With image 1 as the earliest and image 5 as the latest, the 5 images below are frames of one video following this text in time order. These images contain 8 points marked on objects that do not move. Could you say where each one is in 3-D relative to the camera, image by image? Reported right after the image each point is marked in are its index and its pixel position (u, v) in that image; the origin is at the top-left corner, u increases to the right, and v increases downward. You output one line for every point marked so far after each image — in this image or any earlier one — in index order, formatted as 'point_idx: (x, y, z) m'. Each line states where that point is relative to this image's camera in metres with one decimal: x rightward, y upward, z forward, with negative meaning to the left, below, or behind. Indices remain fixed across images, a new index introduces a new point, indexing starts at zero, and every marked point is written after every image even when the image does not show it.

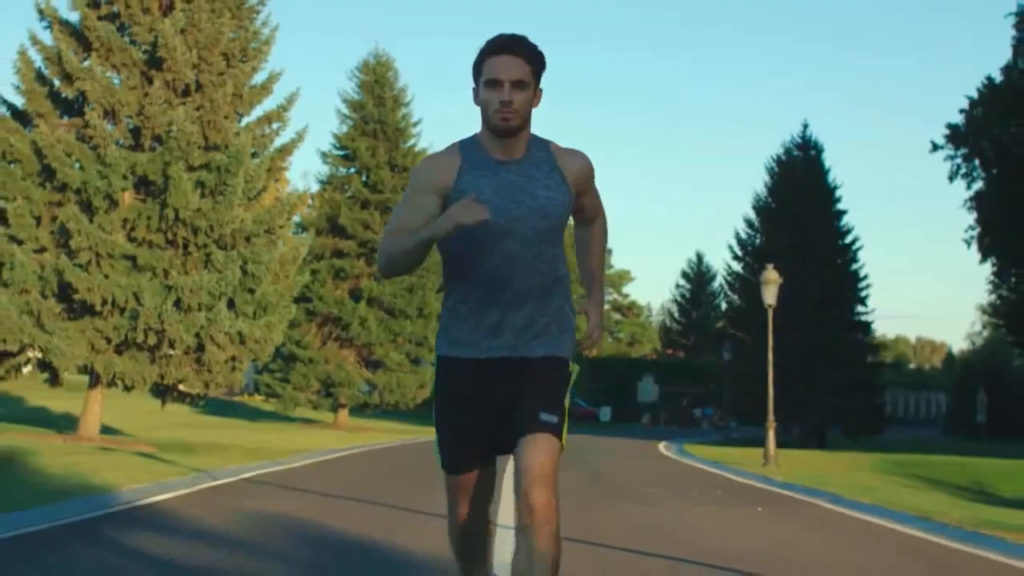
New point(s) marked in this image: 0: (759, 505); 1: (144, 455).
0: (+2.7, -2.4, +15.0) m
1: (-4.9, -2.2, +18.5) m
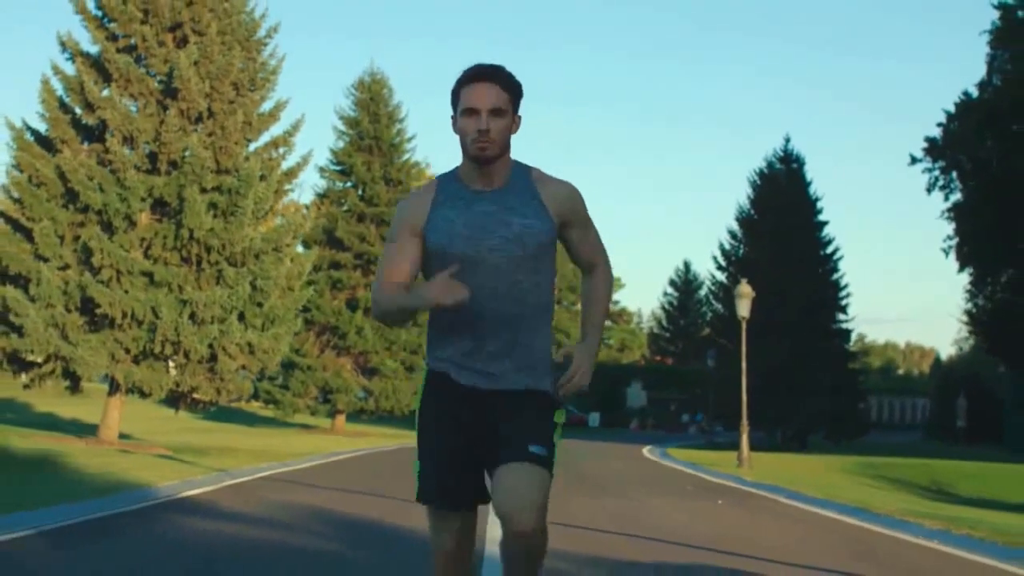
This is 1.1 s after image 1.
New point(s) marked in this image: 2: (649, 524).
0: (+2.6, -2.6, +16.6) m
1: (-5.0, -2.5, +20.0) m
2: (+1.4, -2.4, +14.0) m
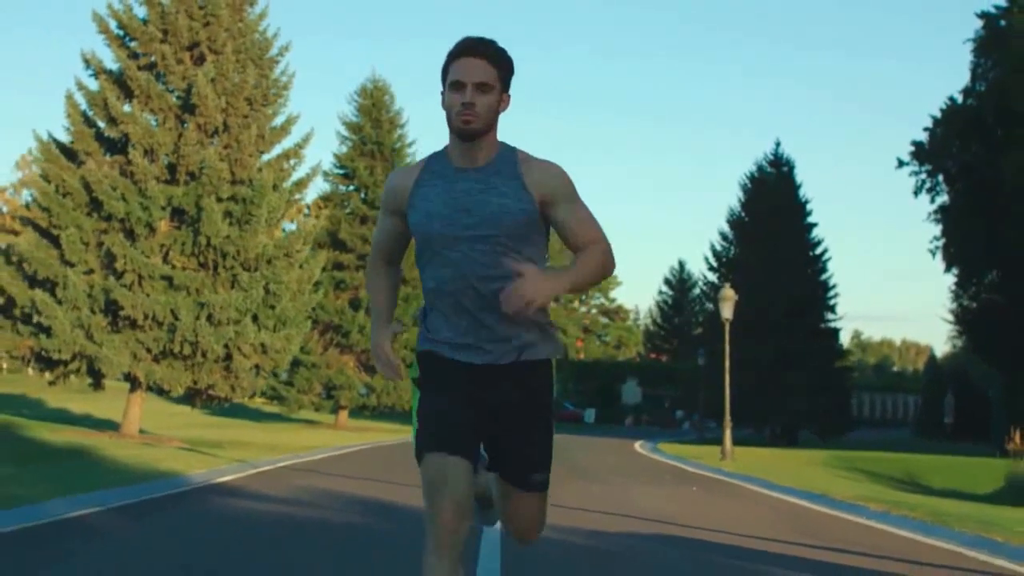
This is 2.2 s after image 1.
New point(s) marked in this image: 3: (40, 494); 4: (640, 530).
0: (+2.5, -2.6, +18.1) m
1: (-5.1, -2.5, +21.5) m
2: (+1.3, -2.5, +15.4) m
3: (-4.4, -1.9, +12.9) m
4: (+1.2, -2.3, +12.9) m
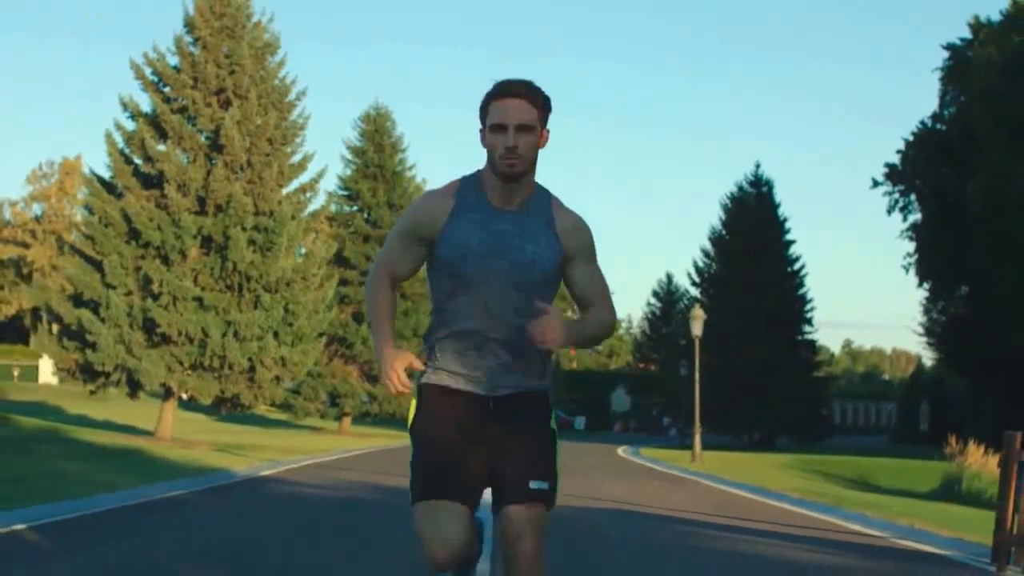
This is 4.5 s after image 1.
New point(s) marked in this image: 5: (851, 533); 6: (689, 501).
0: (+2.4, -3.0, +21.0) m
1: (-5.2, -2.9, +24.4) m
2: (+1.2, -2.8, +18.4) m
3: (-4.5, -2.3, +15.8) m
4: (+1.1, -2.6, +15.8) m
5: (+3.3, -2.4, +13.4) m
6: (+2.3, -2.7, +17.1) m
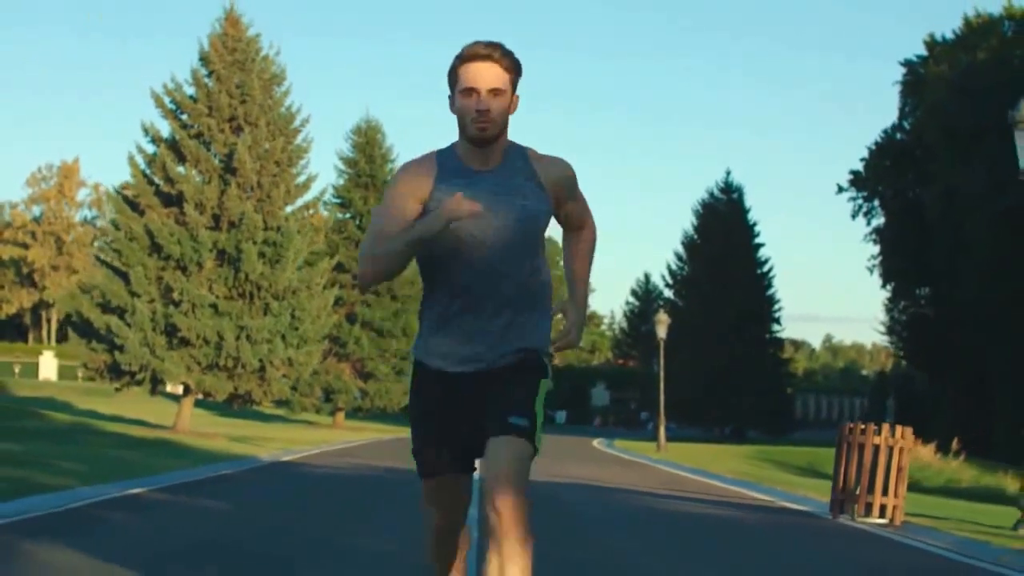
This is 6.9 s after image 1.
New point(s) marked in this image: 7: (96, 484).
0: (+2.1, -3.2, +24.1) m
1: (-5.6, -3.1, +27.4) m
2: (+0.9, -3.0, +21.5) m
3: (-4.7, -2.5, +18.9) m
4: (+0.9, -2.8, +18.9) m
5: (+3.1, -2.6, +16.6) m
6: (+2.0, -2.9, +20.2) m
7: (-5.1, -2.4, +16.6) m
